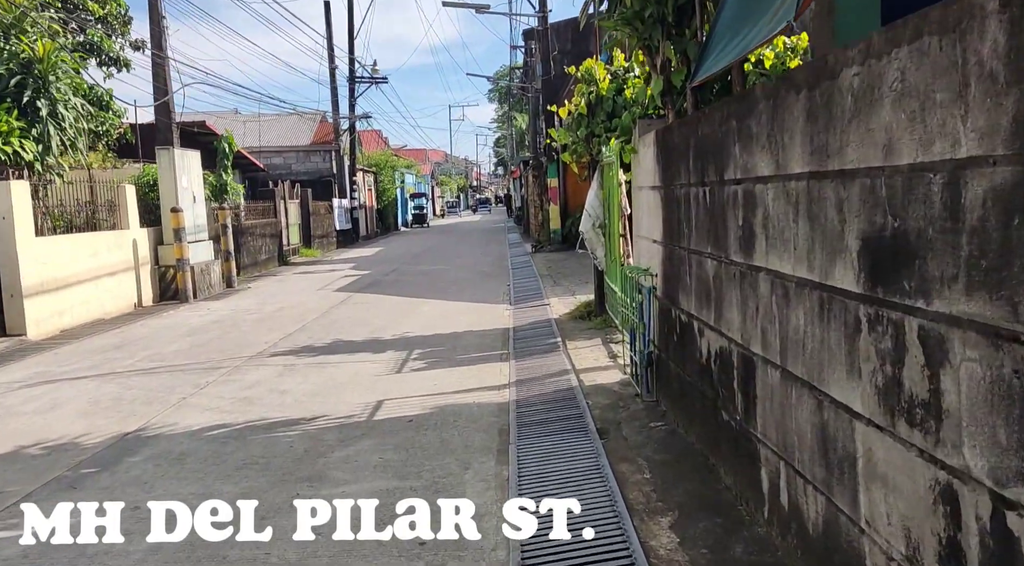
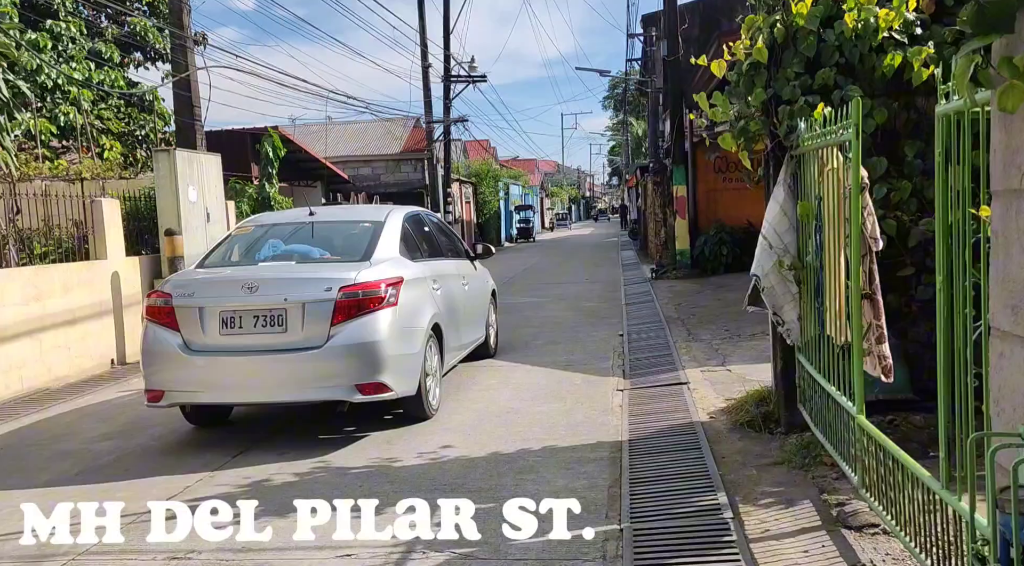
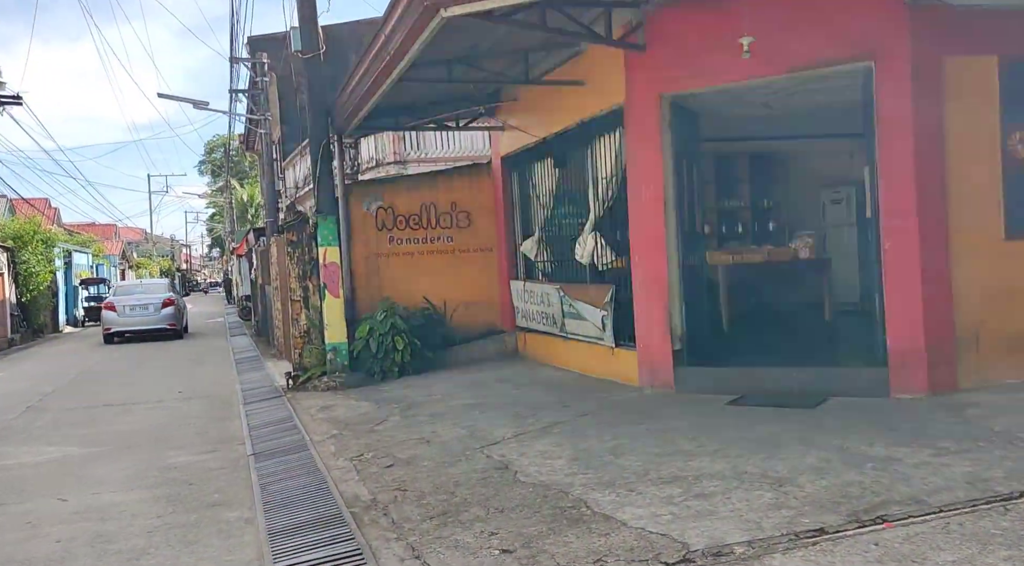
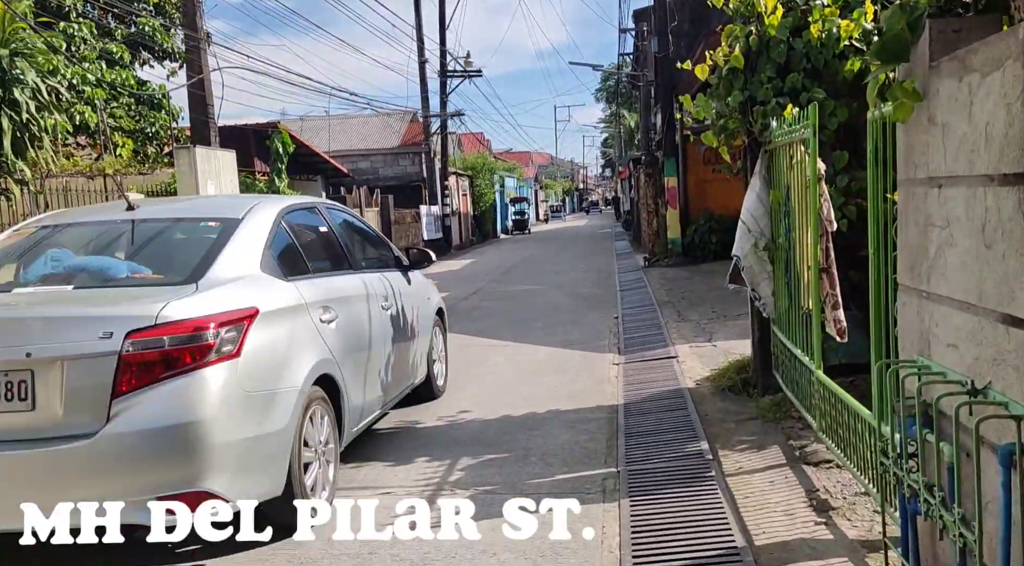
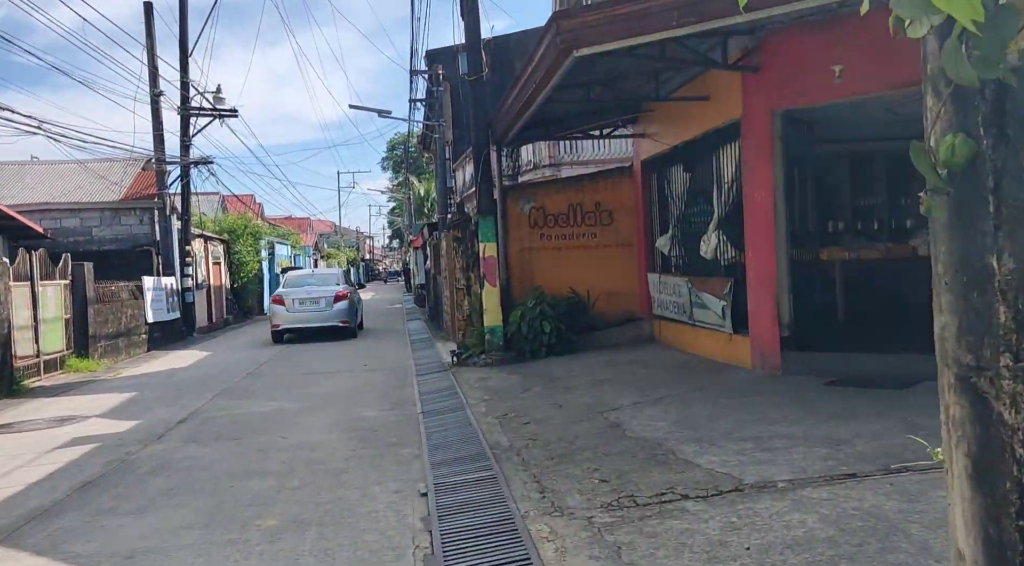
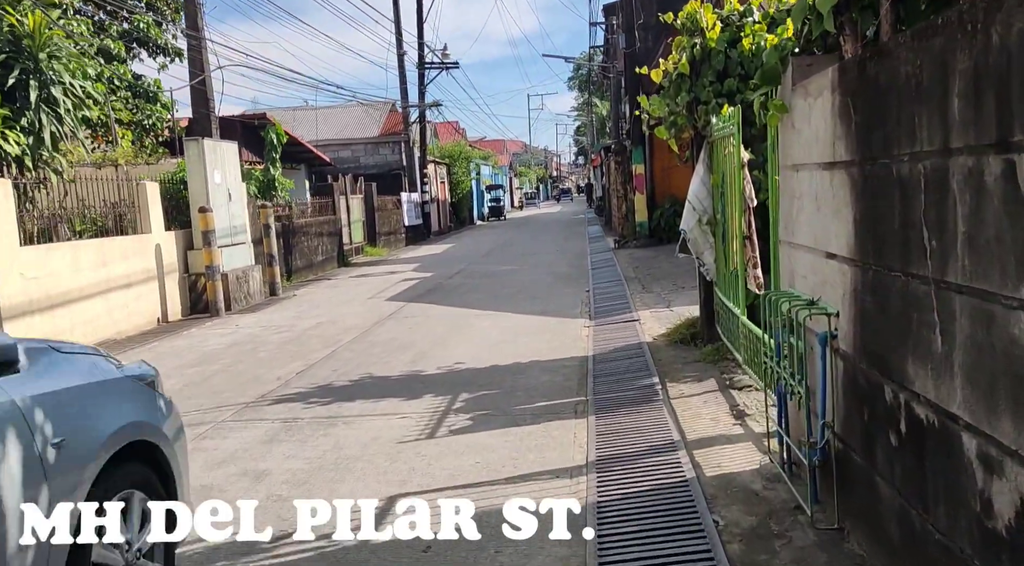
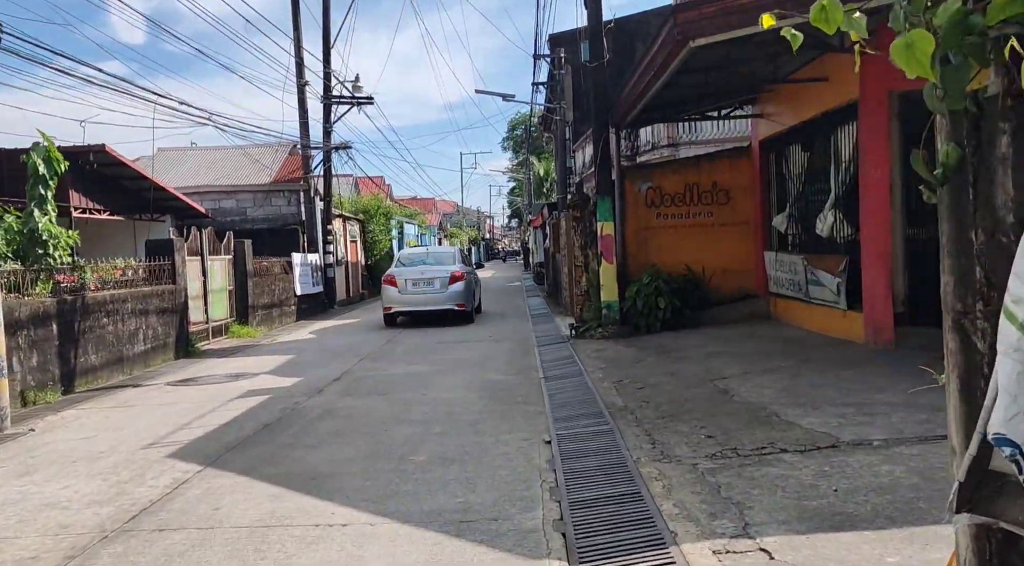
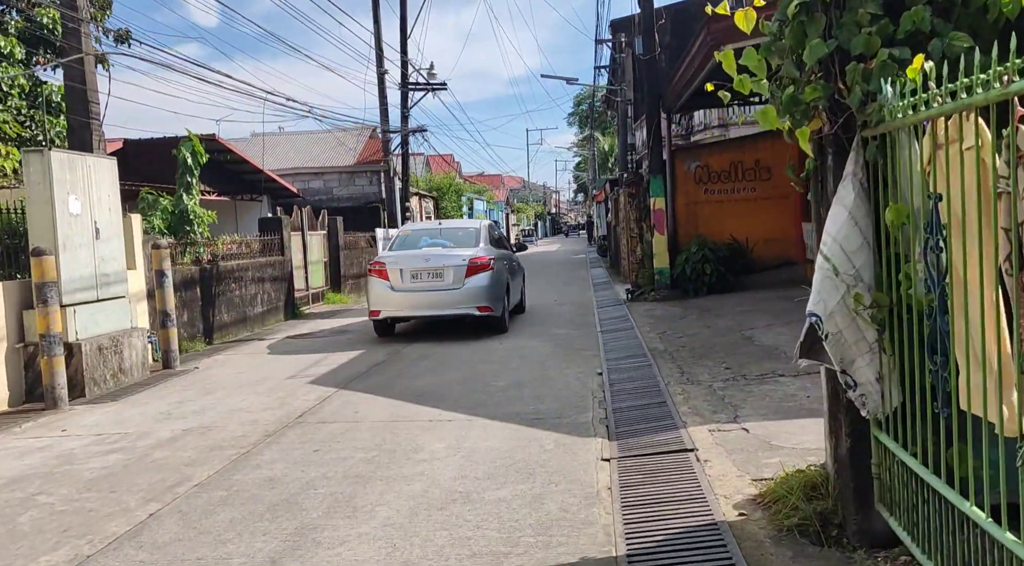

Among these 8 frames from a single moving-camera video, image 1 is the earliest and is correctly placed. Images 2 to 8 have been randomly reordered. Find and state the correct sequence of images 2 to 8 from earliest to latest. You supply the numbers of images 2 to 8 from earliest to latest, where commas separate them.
6, 4, 2, 8, 7, 5, 3
